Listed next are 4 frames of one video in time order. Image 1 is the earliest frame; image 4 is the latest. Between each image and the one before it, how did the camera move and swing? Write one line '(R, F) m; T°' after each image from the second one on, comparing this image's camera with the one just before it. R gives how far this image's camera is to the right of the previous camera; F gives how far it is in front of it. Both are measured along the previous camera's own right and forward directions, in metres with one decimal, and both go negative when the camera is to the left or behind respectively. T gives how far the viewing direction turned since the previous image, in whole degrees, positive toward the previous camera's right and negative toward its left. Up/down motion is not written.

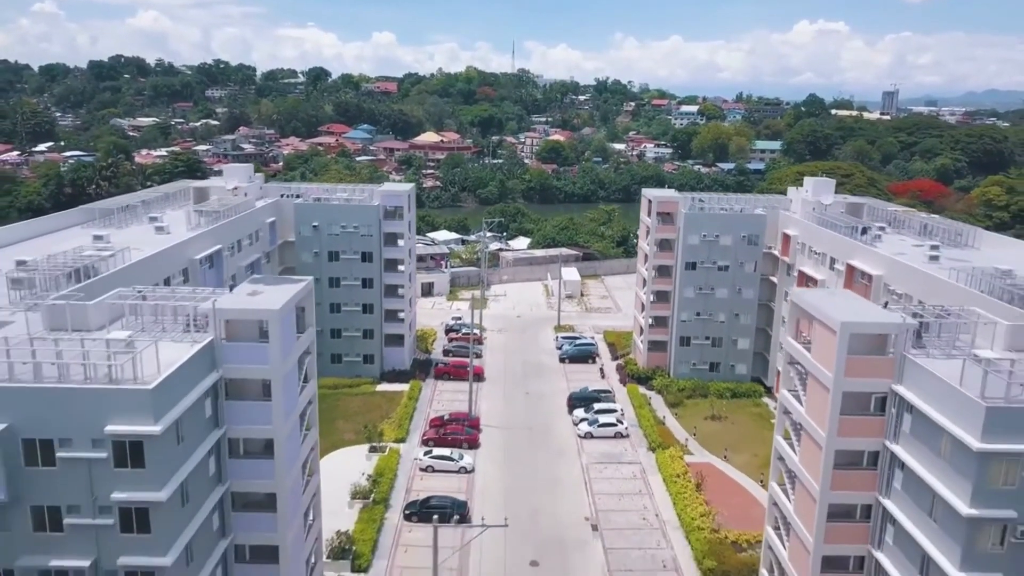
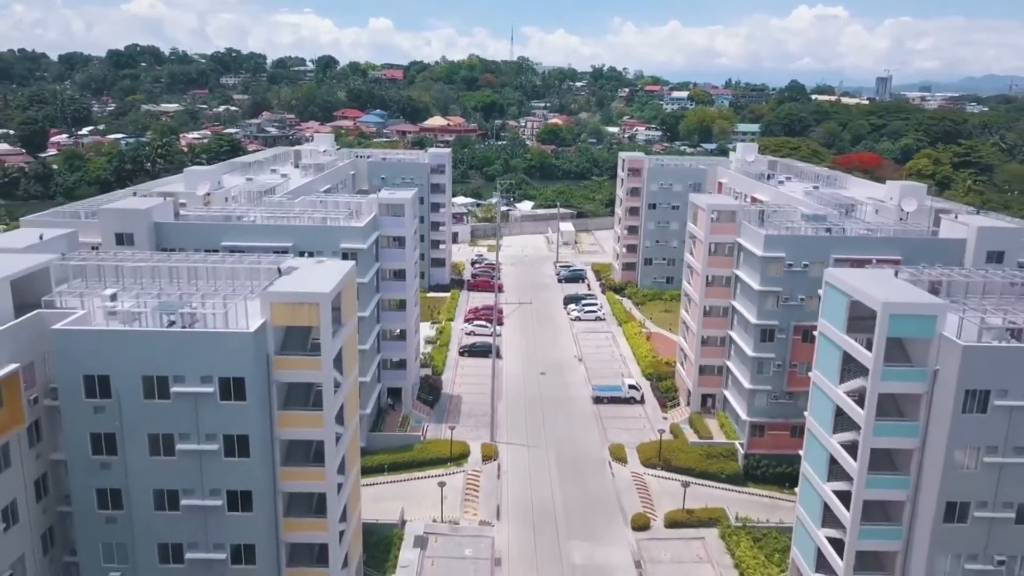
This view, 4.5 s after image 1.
(-1.2, -19.6) m; 0°
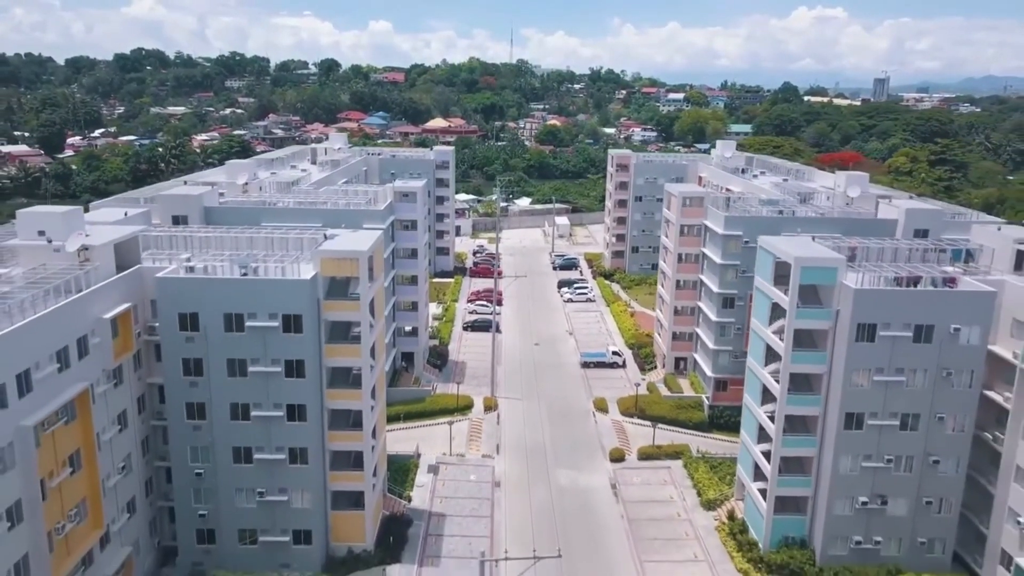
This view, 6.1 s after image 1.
(+0.2, -6.5) m; 0°
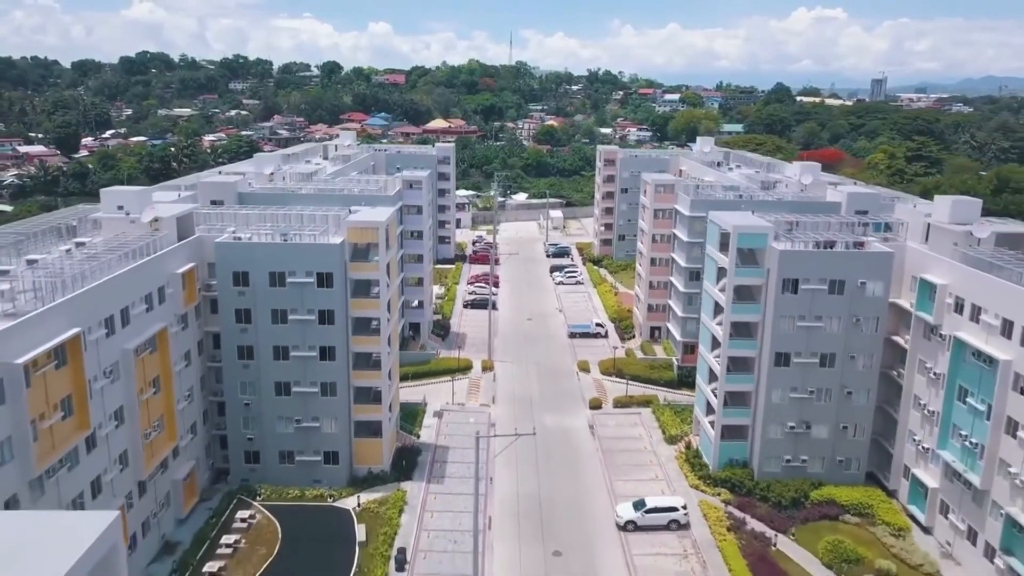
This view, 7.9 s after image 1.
(+0.4, -6.6) m; 0°
